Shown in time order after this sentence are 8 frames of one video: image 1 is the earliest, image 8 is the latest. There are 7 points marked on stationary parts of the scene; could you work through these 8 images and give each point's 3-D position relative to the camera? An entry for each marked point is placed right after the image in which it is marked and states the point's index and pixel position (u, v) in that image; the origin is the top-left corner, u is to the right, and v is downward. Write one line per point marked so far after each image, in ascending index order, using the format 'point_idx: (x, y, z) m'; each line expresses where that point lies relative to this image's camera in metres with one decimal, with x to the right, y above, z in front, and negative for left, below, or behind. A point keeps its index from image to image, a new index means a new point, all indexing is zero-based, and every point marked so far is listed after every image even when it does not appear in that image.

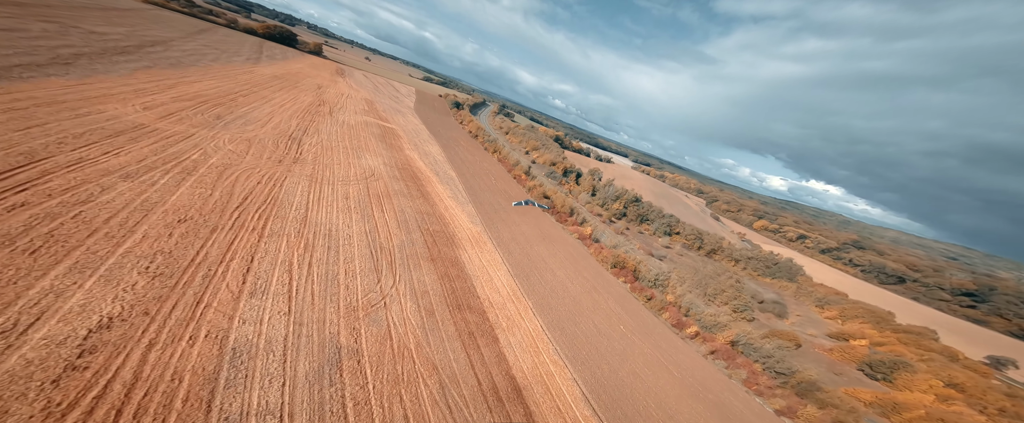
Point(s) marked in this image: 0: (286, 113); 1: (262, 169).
0: (-12.2, +5.3, +17.7) m
1: (-7.7, +1.3, +9.9) m
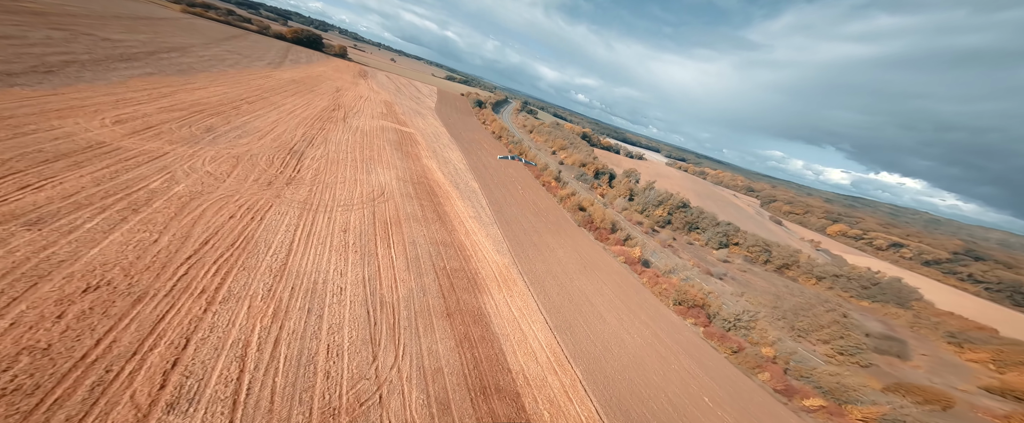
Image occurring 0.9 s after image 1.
0: (-10.7, +4.4, +16.0) m
1: (-6.7, +0.4, +8.0) m
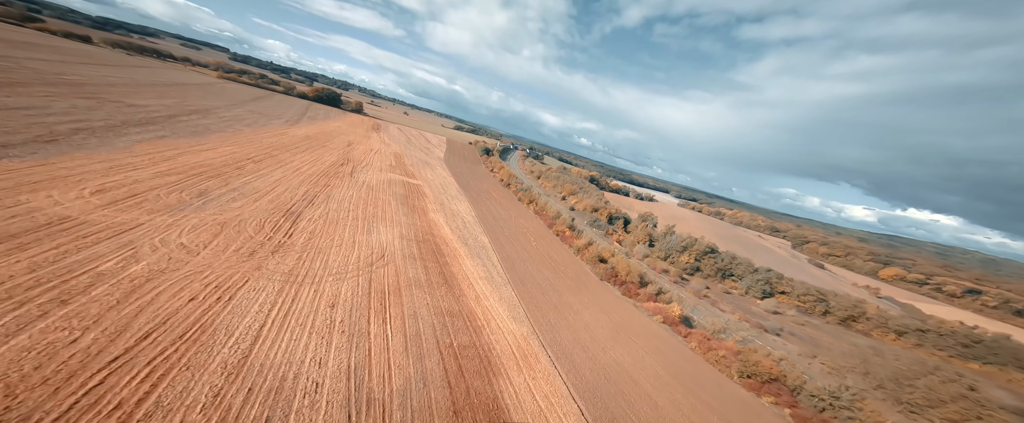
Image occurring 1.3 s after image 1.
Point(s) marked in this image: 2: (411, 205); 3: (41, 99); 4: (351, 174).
0: (-10.2, +1.5, +15.6) m
1: (-6.4, -1.3, +7.0) m
2: (-5.5, +0.3, +17.6) m
3: (-23.9, +5.7, +16.4) m
4: (-9.6, +2.2, +19.4) m
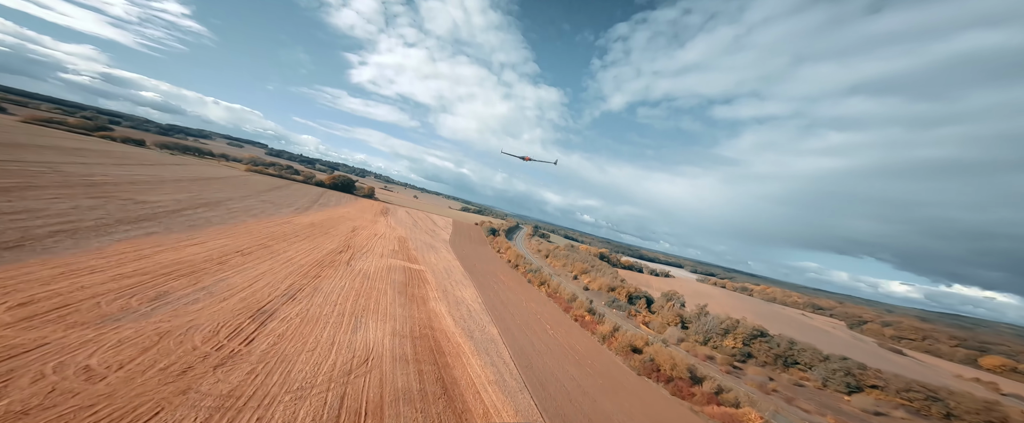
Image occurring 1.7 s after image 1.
0: (-9.8, -2.6, +14.1) m
1: (-6.1, -3.0, +5.0) m
2: (-5.0, -4.0, +15.7) m
3: (-23.6, +0.6, +16.2) m
4: (-9.1, -2.8, +17.9) m
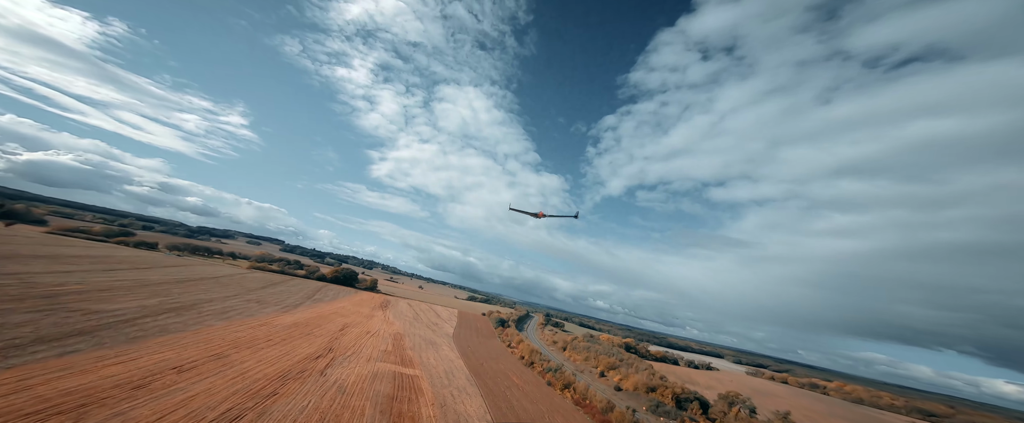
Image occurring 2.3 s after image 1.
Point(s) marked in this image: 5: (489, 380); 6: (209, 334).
0: (-9.1, -5.7, +10.6) m
1: (-5.7, -3.6, +1.7) m
2: (-4.2, -7.3, +11.7) m
3: (-23.0, -3.9, +13.6) m
4: (-8.3, -6.9, +14.3) m
5: (-1.3, -10.0, +19.2) m
6: (-15.1, -6.0, +16.1) m
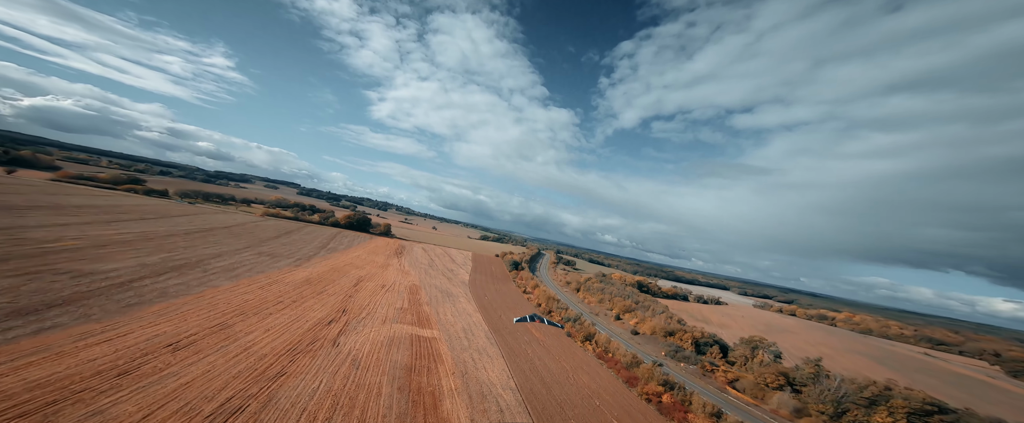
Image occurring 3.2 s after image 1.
0: (-8.3, -4.8, +9.7) m
1: (-5.1, -4.4, +0.4) m
2: (-3.3, -6.0, +10.9) m
3: (-22.1, -2.8, +12.8) m
4: (-7.4, -5.3, +13.5) m
5: (-0.1, -7.2, +18.8) m
6: (-14.1, -4.1, +15.4) m
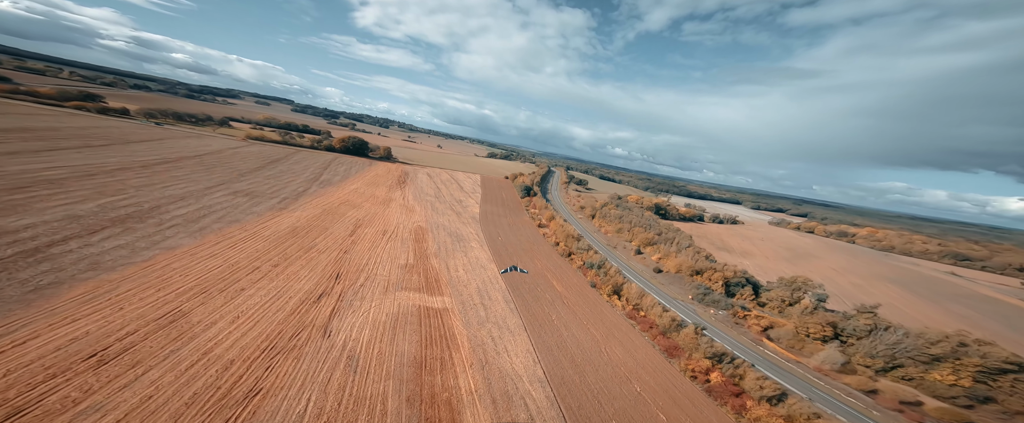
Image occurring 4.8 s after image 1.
0: (-7.4, -4.5, +7.5) m
1: (-4.4, -6.5, -1.6) m
2: (-2.4, -5.3, +8.9) m
3: (-21.2, -1.8, +10.1) m
4: (-6.4, -3.9, +11.2) m
5: (+1.0, -4.3, +16.7) m
6: (-13.1, -2.4, +12.9) m
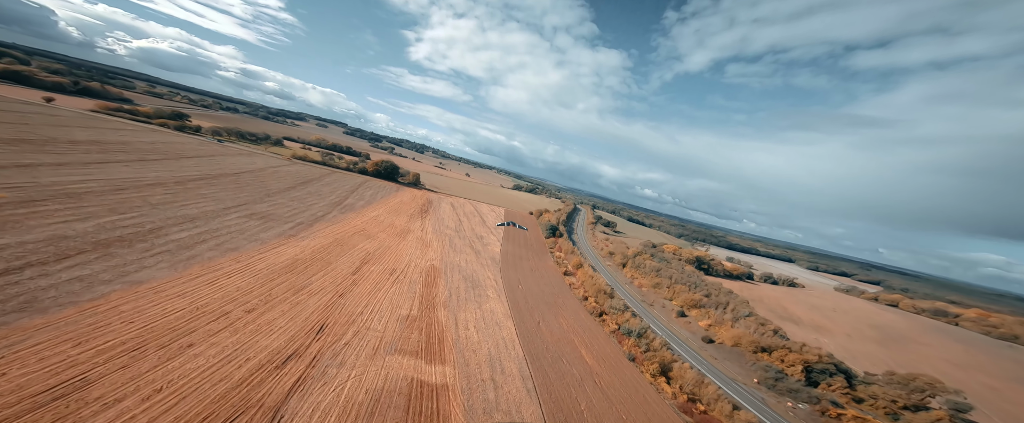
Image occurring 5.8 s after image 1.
0: (-7.2, -5.1, +4.8) m
1: (-5.1, -6.3, -4.7) m
2: (-2.2, -6.4, +5.7) m
3: (-20.6, -1.8, +8.8) m
4: (-5.9, -5.0, +8.5) m
5: (+1.8, -6.4, +13.3) m
6: (-12.3, -3.2, +10.8) m
